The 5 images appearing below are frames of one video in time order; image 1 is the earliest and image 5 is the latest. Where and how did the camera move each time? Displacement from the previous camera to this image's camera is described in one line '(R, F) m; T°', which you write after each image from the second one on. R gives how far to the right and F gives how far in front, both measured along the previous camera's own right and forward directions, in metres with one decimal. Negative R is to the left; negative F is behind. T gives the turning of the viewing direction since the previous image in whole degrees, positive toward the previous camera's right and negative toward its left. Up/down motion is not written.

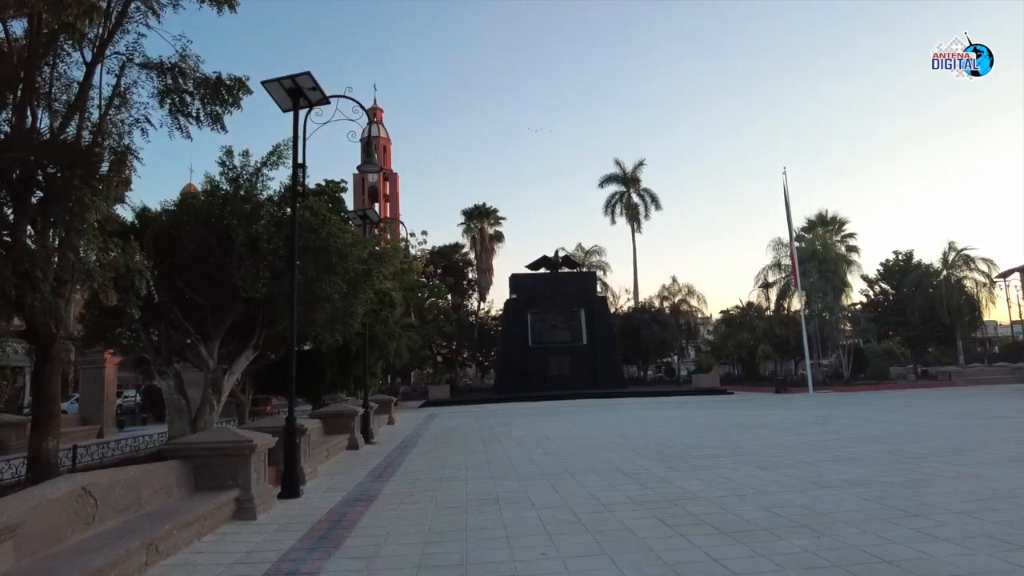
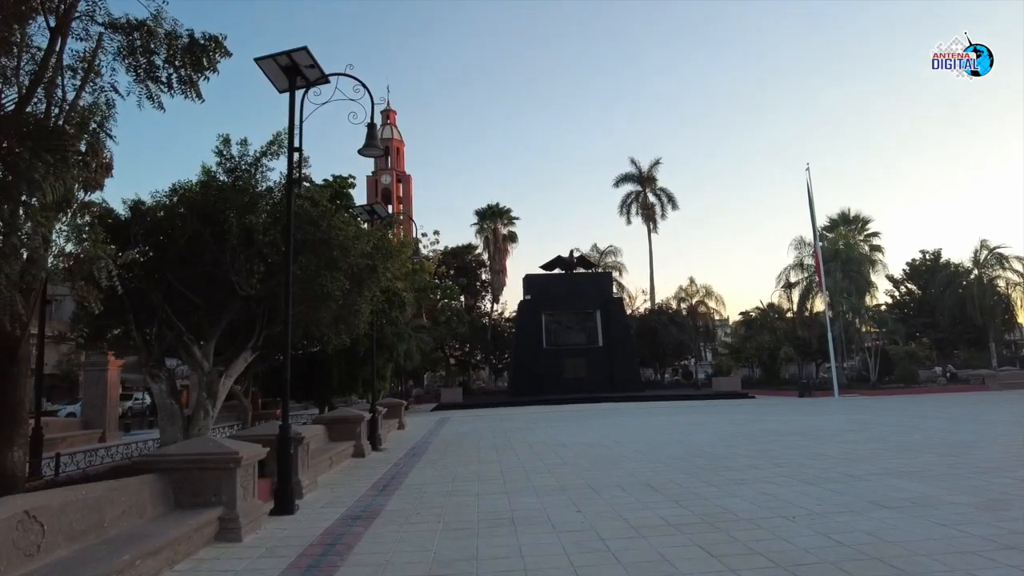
(0.0, +1.0) m; -1°
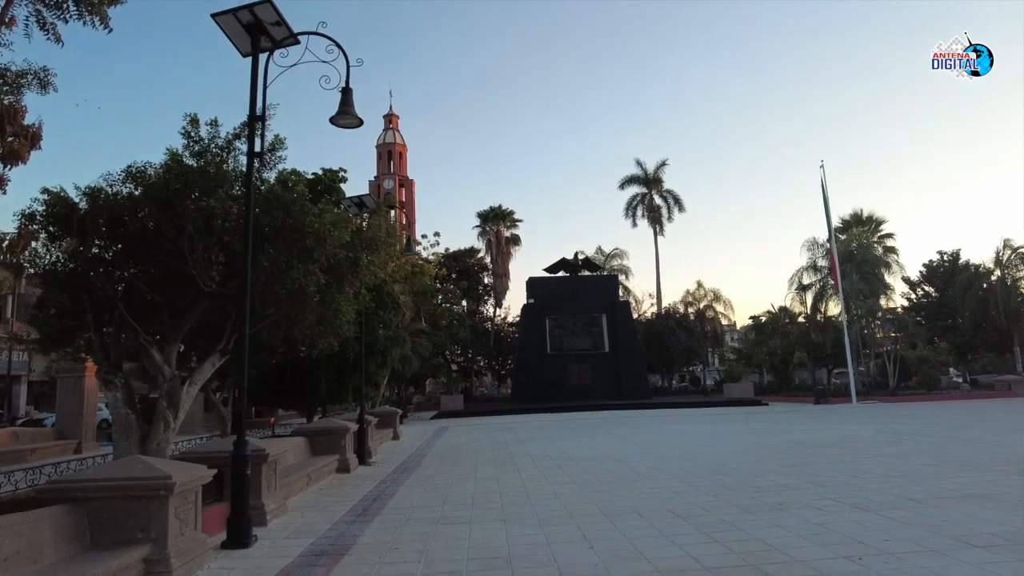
(+0.1, +1.4) m; 0°
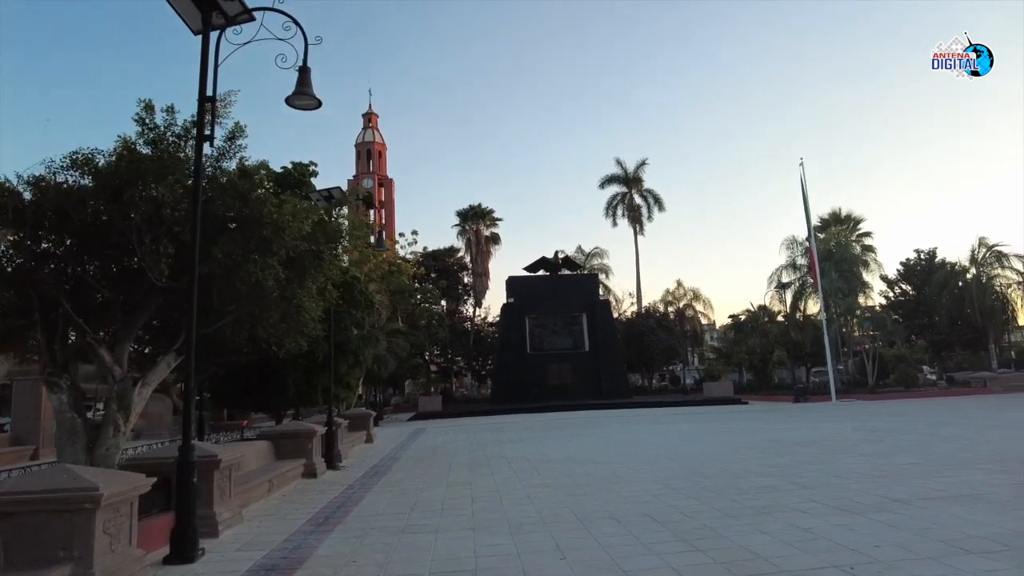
(+0.1, +0.5) m; +2°
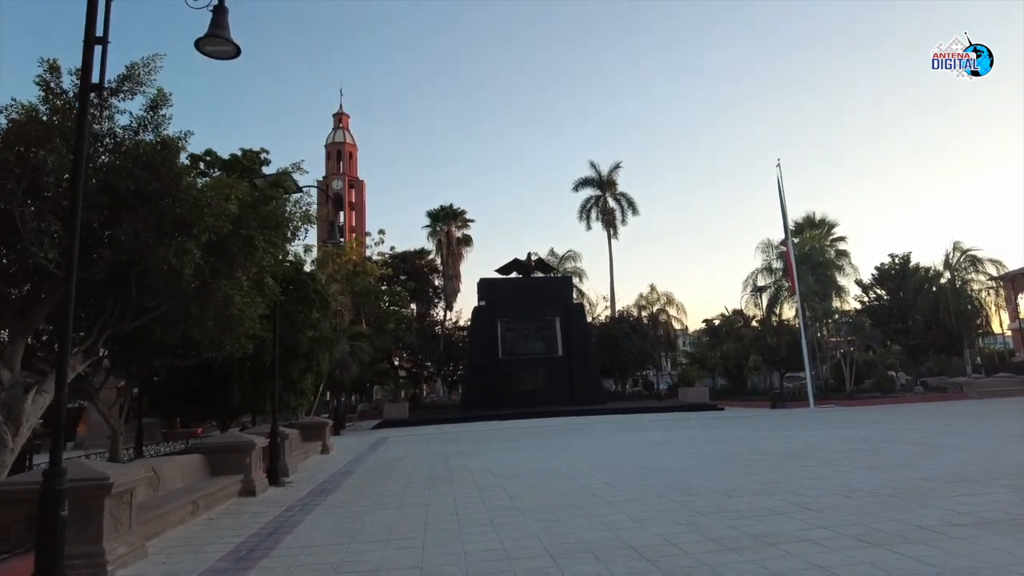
(+0.1, +1.3) m; +2°
